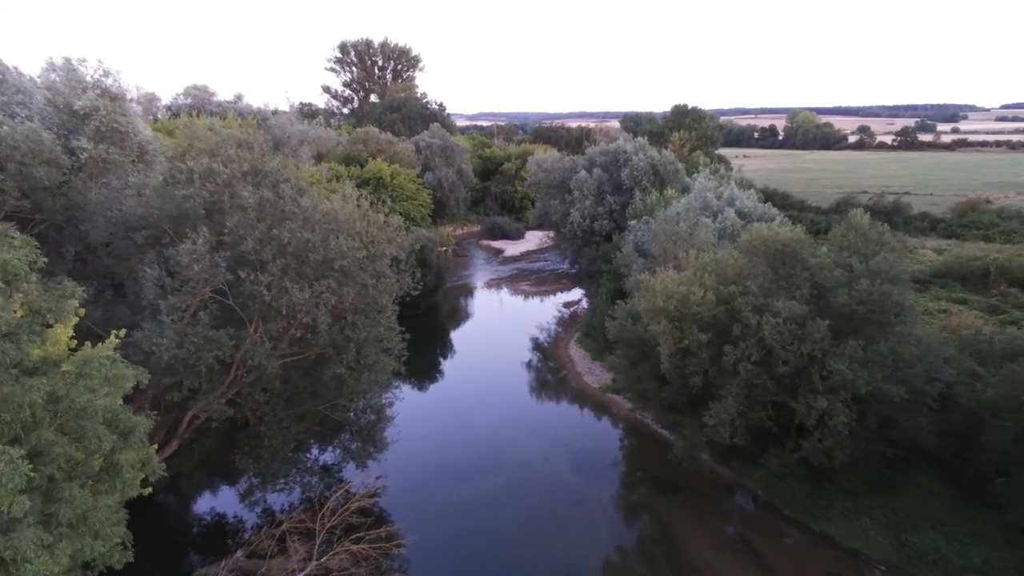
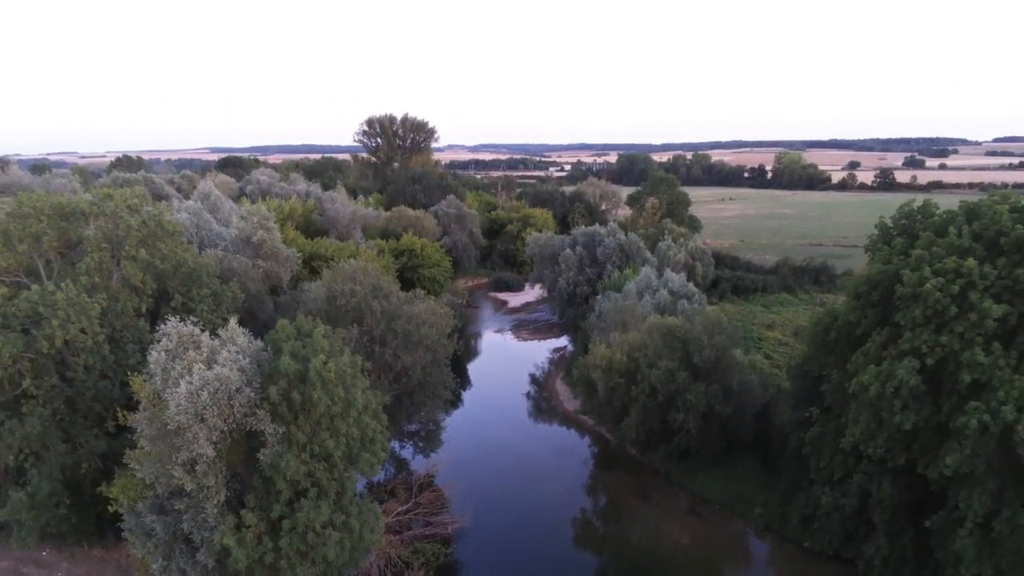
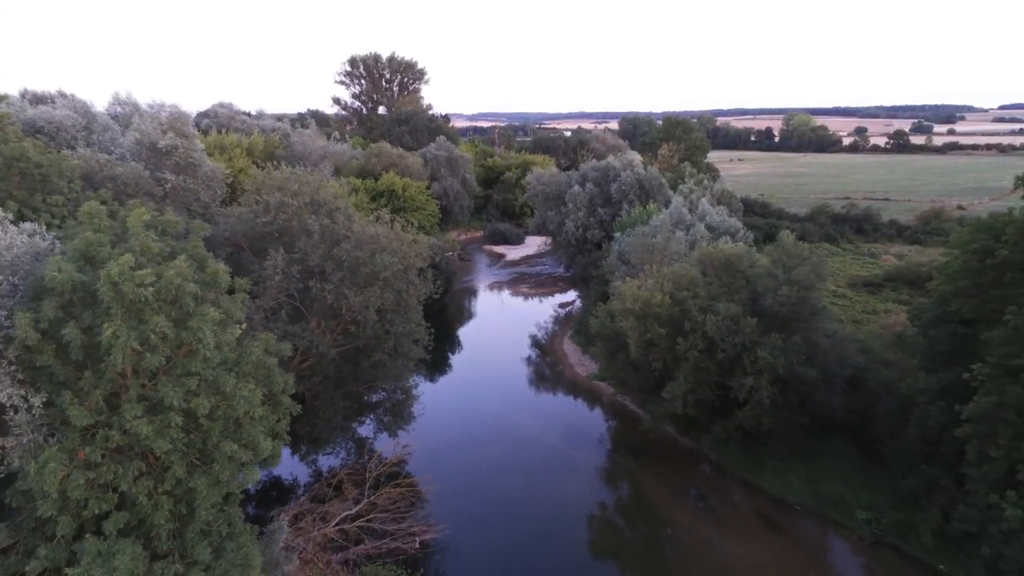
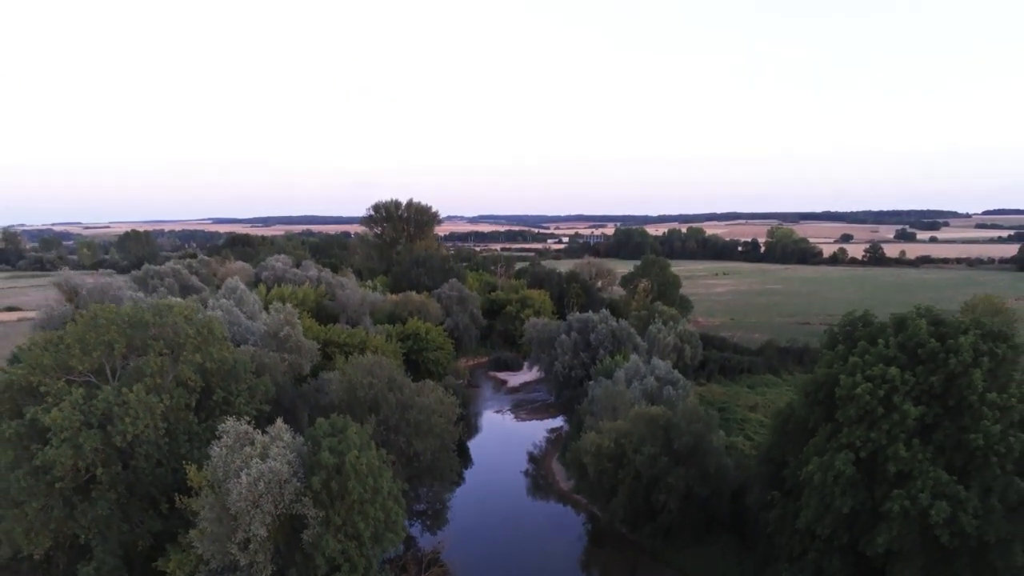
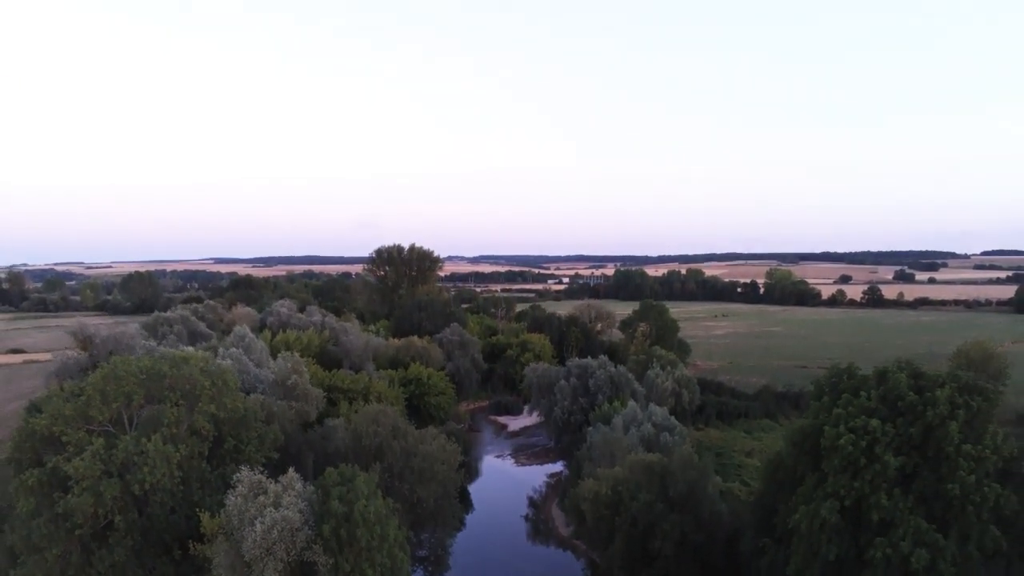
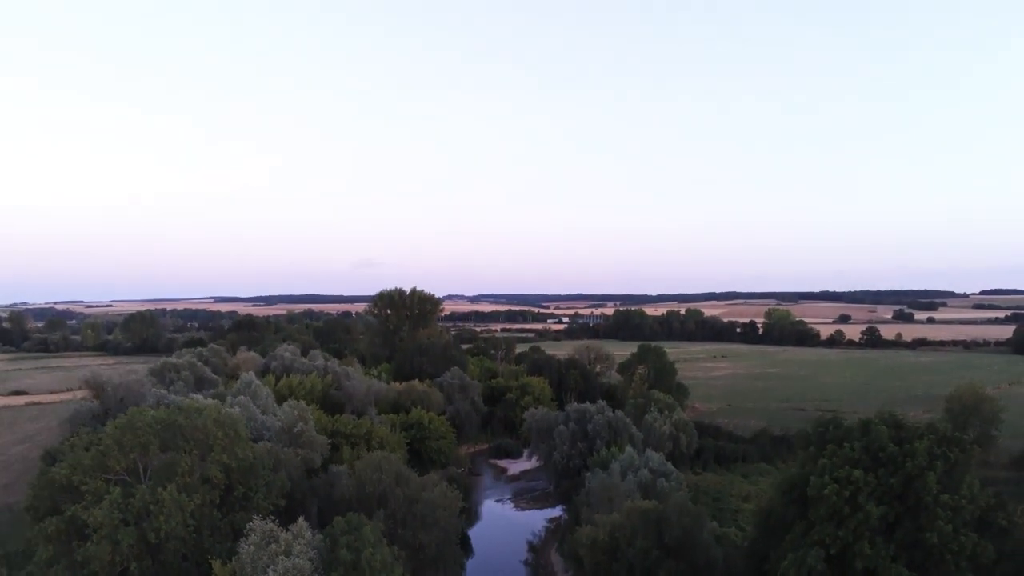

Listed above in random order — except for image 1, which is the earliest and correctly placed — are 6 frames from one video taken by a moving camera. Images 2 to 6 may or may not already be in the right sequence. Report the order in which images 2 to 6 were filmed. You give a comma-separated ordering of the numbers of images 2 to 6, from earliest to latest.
3, 2, 4, 5, 6
